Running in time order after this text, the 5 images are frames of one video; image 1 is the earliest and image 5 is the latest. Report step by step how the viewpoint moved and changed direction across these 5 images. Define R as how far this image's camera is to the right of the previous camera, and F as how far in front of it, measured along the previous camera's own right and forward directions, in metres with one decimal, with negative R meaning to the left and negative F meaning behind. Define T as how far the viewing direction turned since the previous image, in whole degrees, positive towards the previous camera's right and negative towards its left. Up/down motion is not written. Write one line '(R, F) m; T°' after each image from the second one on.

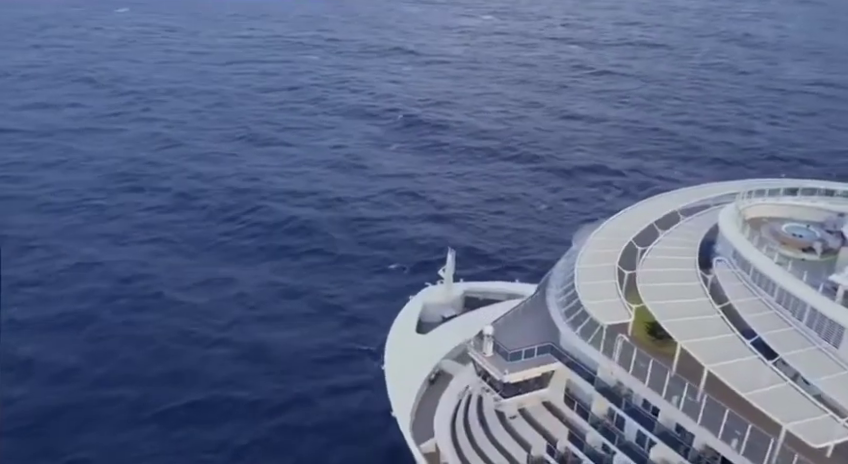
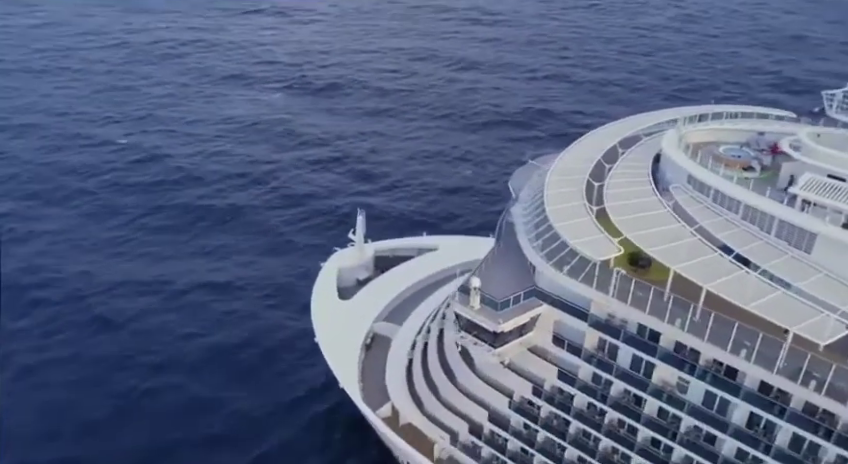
(-6.4, +1.5) m; +13°
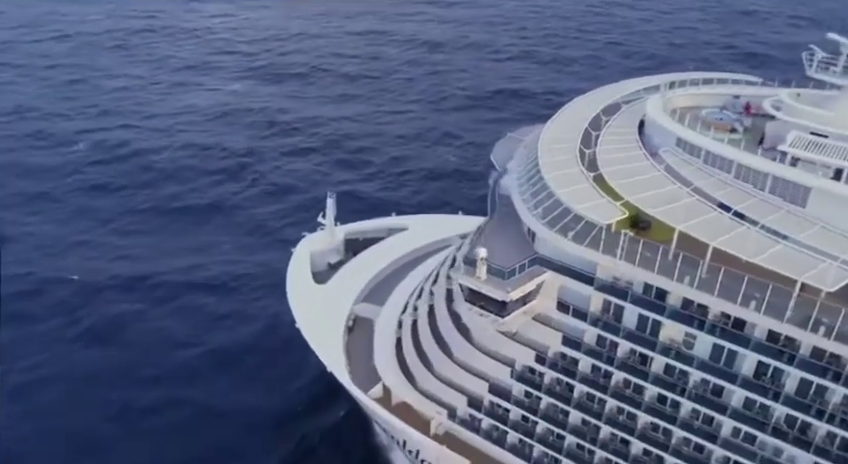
(-3.2, +0.2) m; +5°
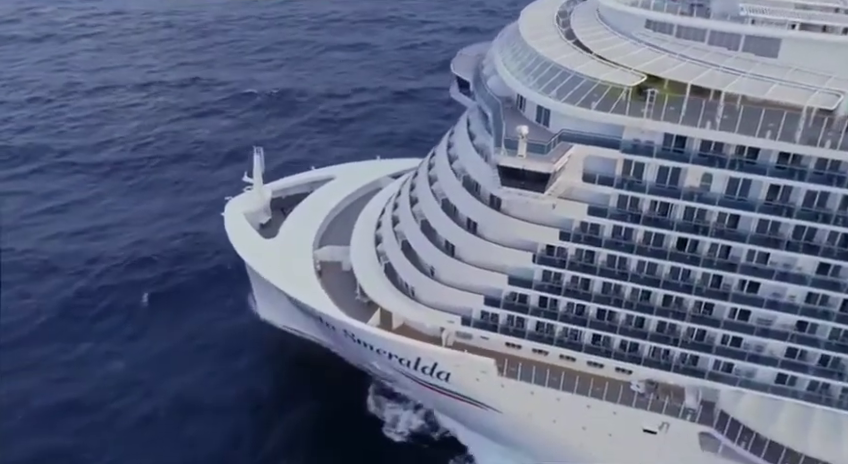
(-12.7, +0.9) m; +17°
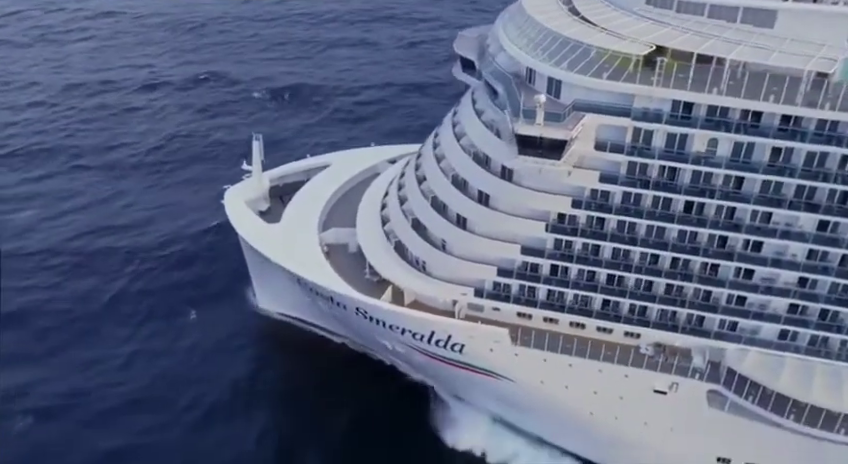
(-3.2, -0.9) m; +3°
